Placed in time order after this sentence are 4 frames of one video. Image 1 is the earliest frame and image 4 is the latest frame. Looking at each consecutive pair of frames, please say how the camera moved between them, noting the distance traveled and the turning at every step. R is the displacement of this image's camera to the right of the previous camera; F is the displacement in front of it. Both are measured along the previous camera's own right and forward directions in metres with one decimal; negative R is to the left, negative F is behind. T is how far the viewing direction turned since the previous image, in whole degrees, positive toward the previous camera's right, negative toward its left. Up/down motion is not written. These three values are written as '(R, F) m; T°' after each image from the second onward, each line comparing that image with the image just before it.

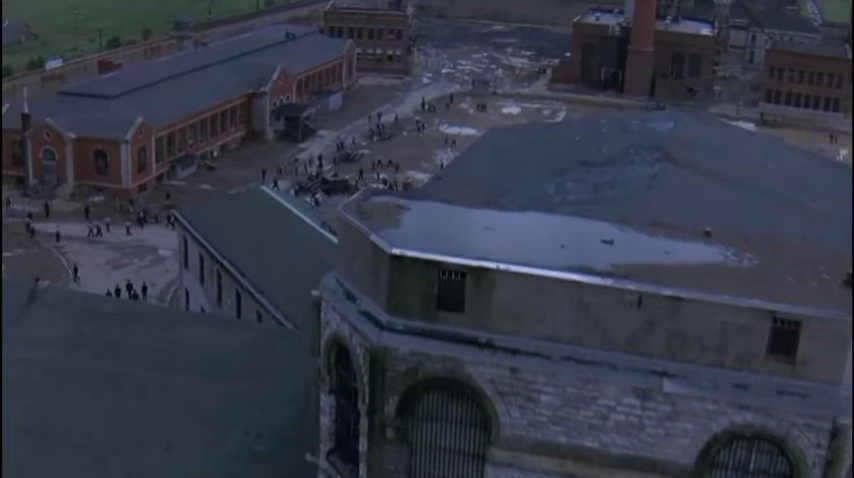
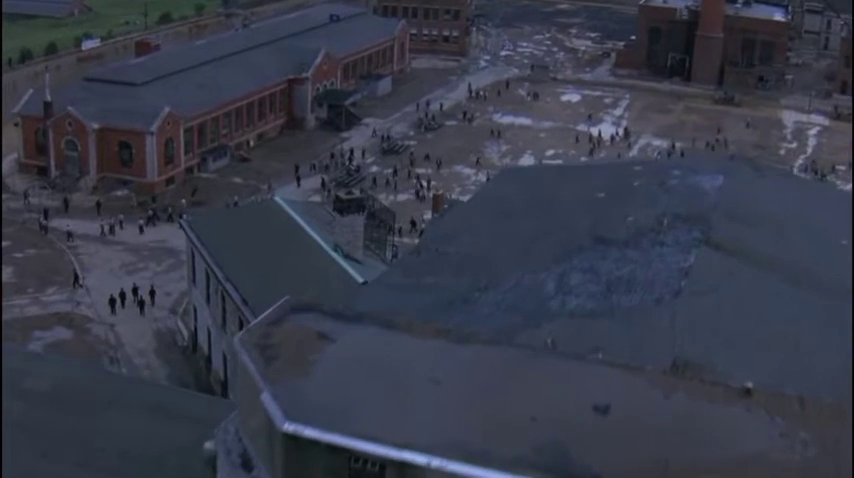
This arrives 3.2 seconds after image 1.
(+0.5, +1.7) m; -3°
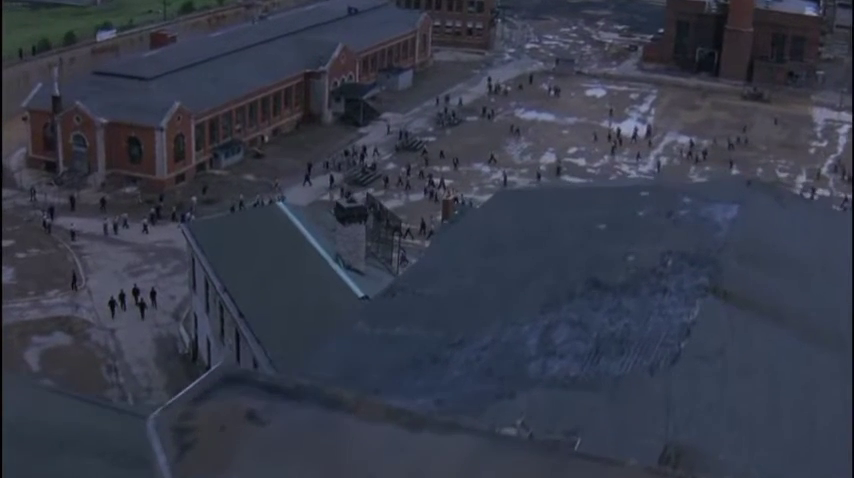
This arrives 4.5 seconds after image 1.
(+0.3, +0.7) m; -1°
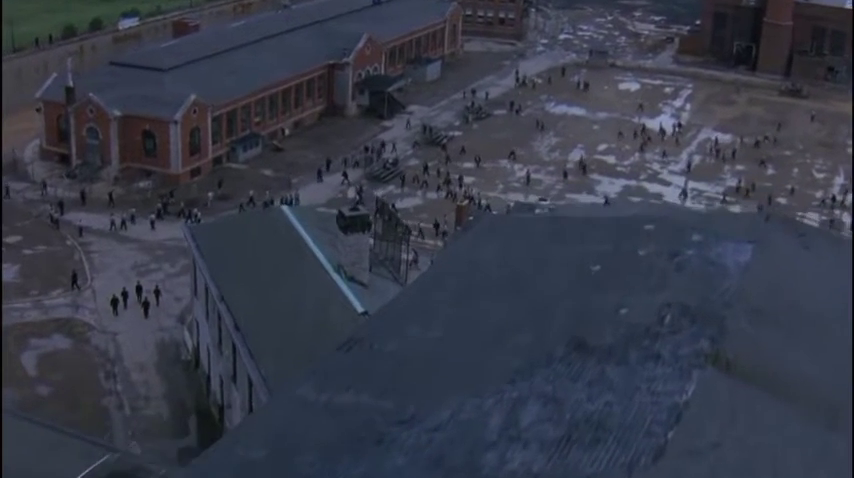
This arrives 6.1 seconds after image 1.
(+0.3, +0.7) m; -2°
